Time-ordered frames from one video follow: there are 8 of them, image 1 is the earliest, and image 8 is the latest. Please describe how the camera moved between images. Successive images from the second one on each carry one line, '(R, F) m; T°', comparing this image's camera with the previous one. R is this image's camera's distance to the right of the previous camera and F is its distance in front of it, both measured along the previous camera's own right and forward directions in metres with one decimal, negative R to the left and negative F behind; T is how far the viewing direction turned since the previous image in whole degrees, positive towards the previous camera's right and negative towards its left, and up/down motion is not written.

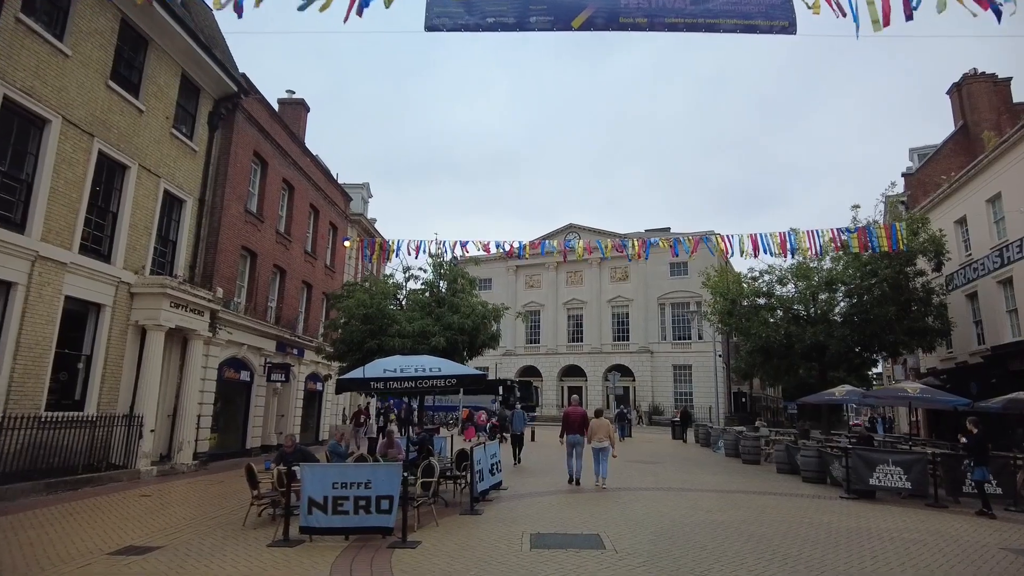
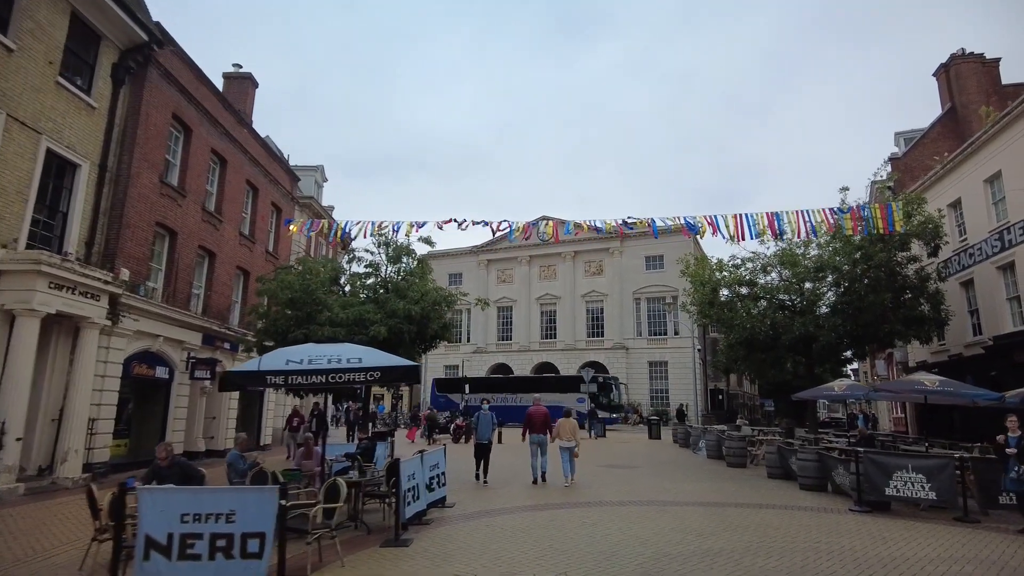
(+0.4, +2.1) m; +2°
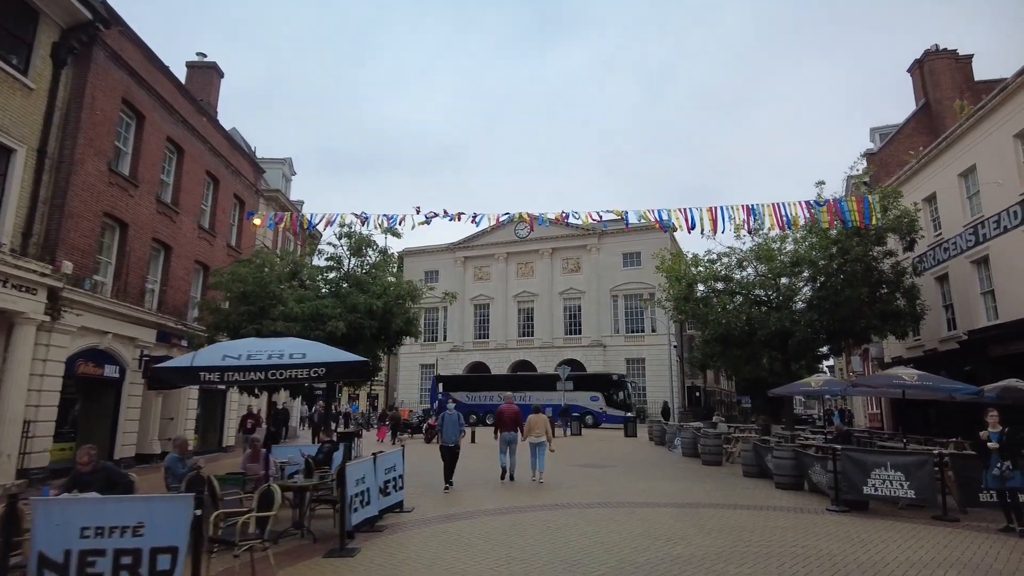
(+0.3, +0.6) m; +2°
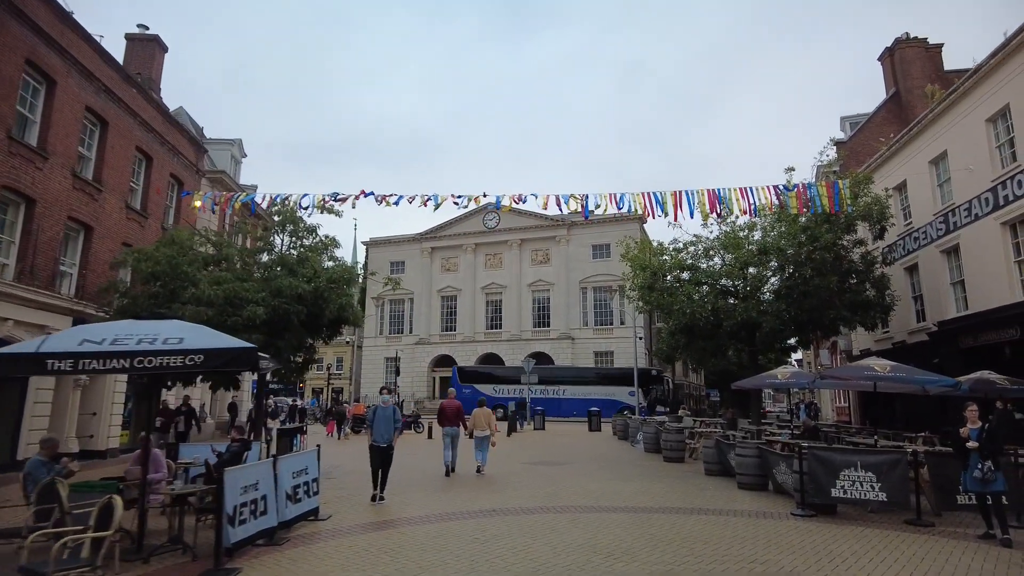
(+0.6, +1.1) m; +2°
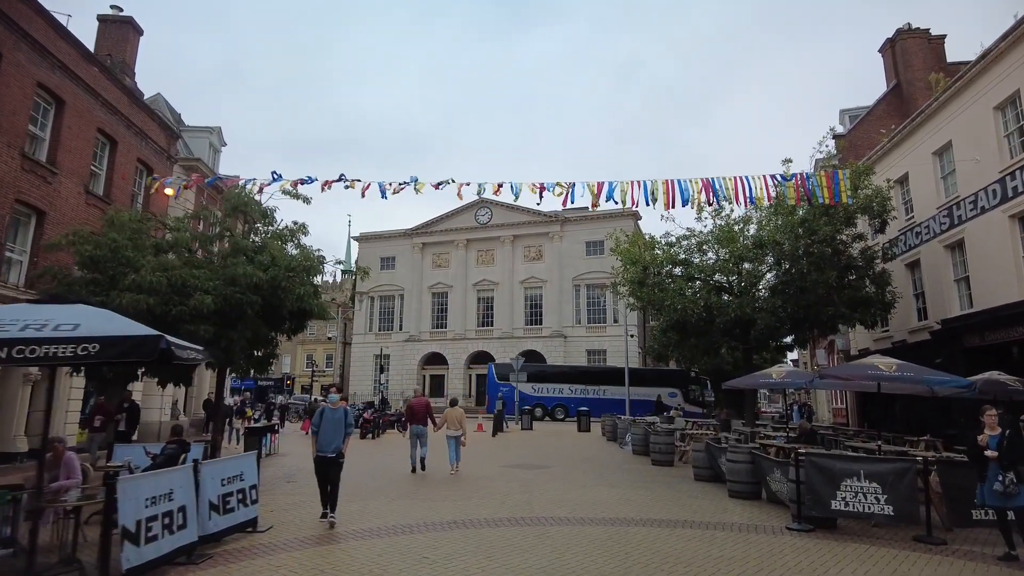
(+0.4, +0.9) m; 0°
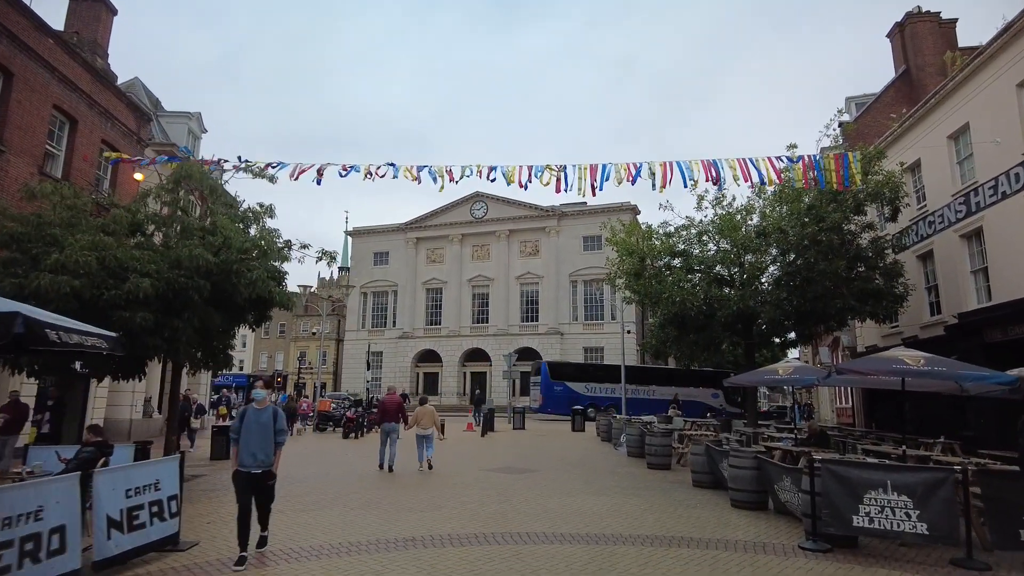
(+0.3, +1.2) m; 0°
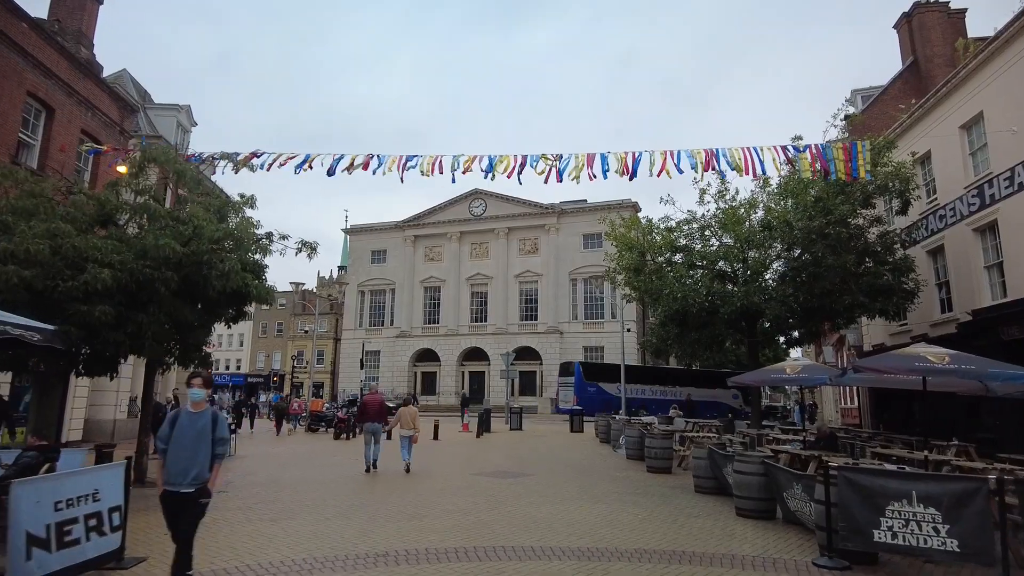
(+0.2, +0.7) m; 0°
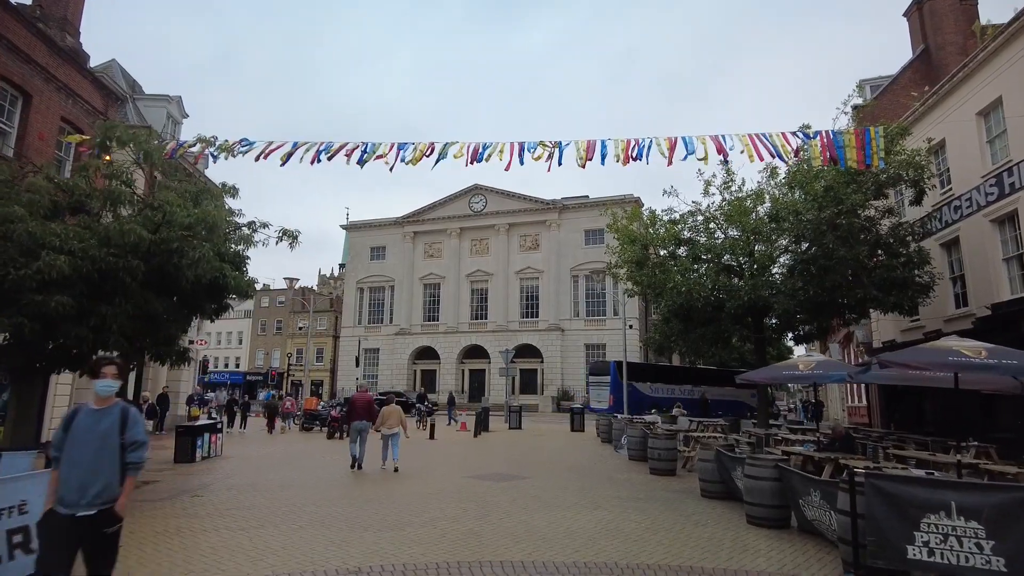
(+0.1, +0.7) m; 0°
